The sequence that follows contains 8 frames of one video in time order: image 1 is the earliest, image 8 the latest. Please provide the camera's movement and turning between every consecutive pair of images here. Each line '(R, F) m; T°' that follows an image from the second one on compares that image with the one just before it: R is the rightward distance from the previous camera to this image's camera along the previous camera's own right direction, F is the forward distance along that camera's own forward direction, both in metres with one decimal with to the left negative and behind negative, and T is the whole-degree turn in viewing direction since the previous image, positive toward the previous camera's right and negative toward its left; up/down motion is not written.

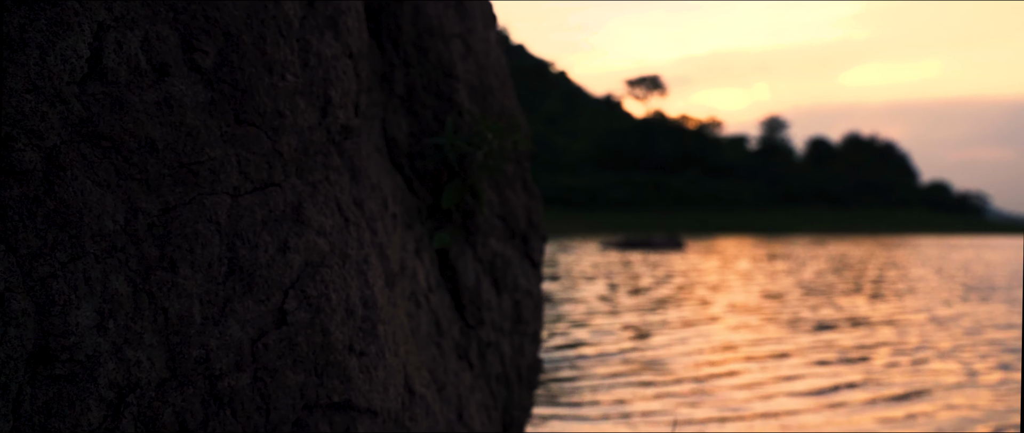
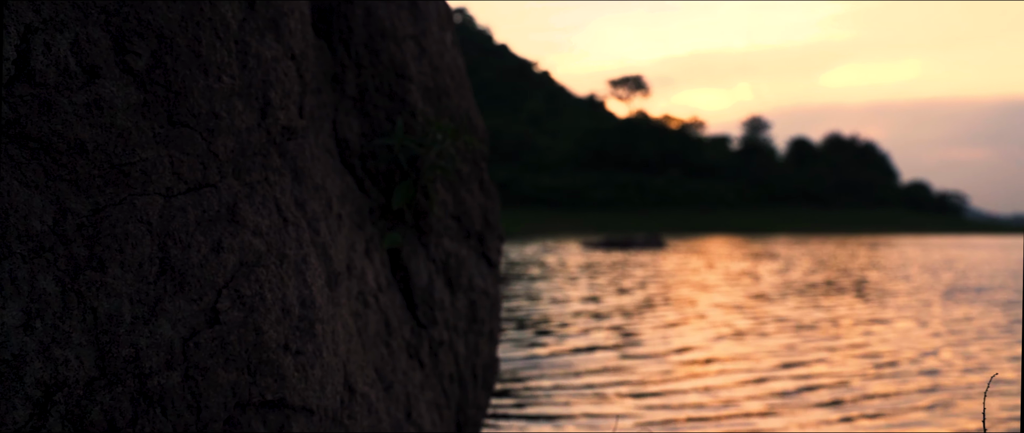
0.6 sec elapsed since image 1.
(+0.3, -0.1) m; +1°
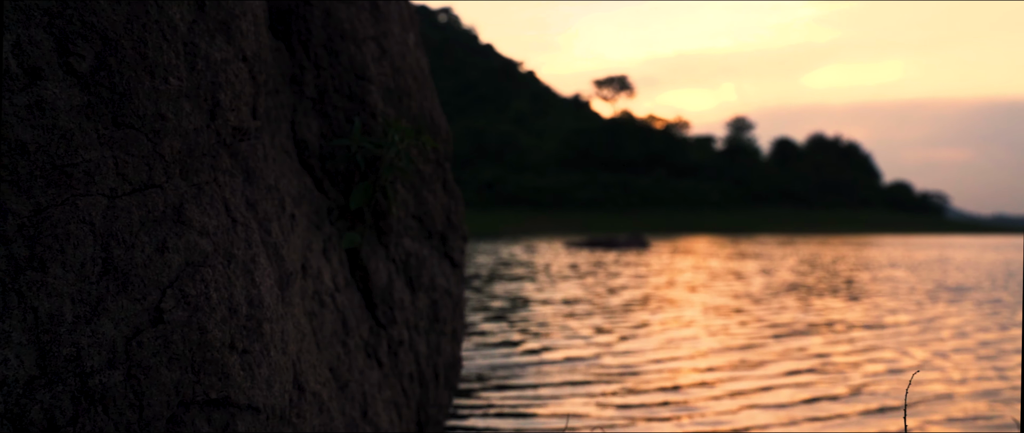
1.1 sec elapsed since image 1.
(+0.2, -0.1) m; +1°
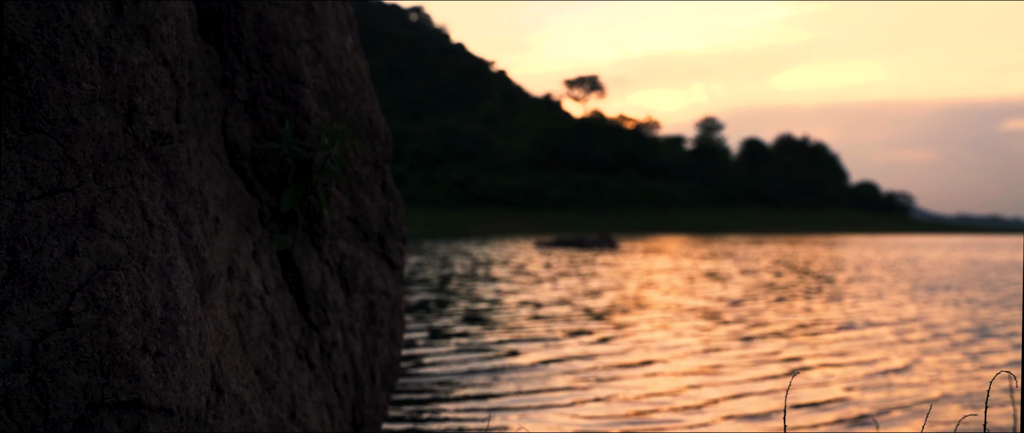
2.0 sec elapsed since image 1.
(+0.3, -0.1) m; +2°
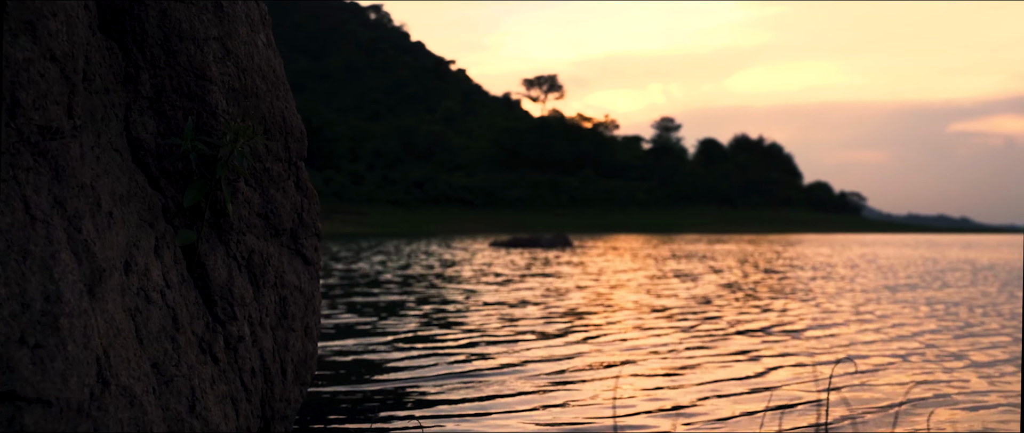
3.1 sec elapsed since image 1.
(+0.5, -0.2) m; +2°
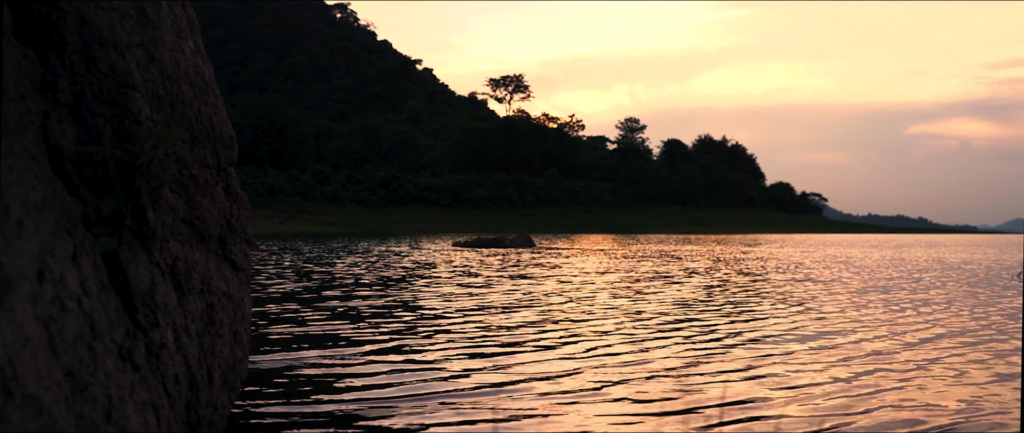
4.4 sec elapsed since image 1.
(+0.4, -0.1) m; +2°
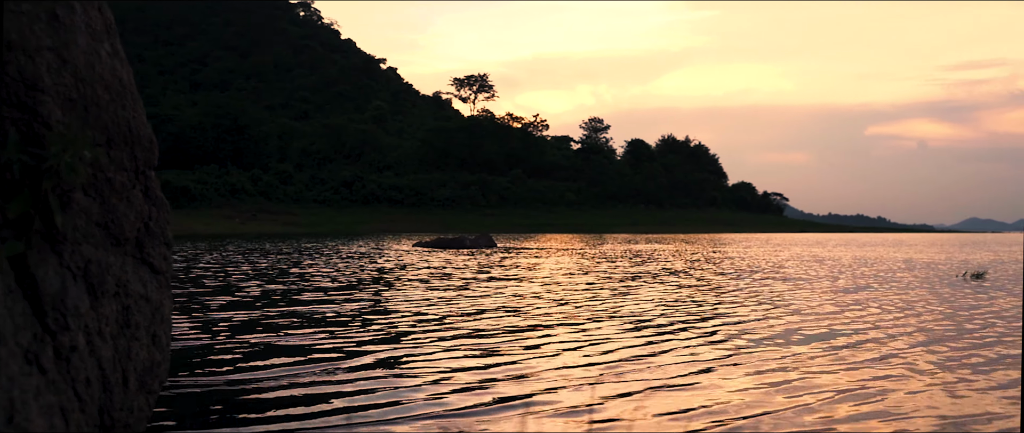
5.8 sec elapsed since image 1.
(+0.5, -0.1) m; +2°
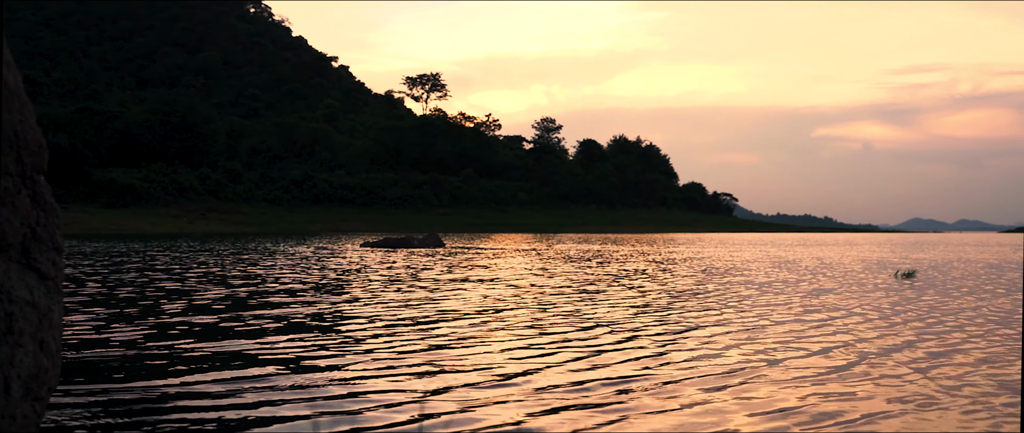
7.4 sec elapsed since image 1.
(+0.6, -0.1) m; +3°
